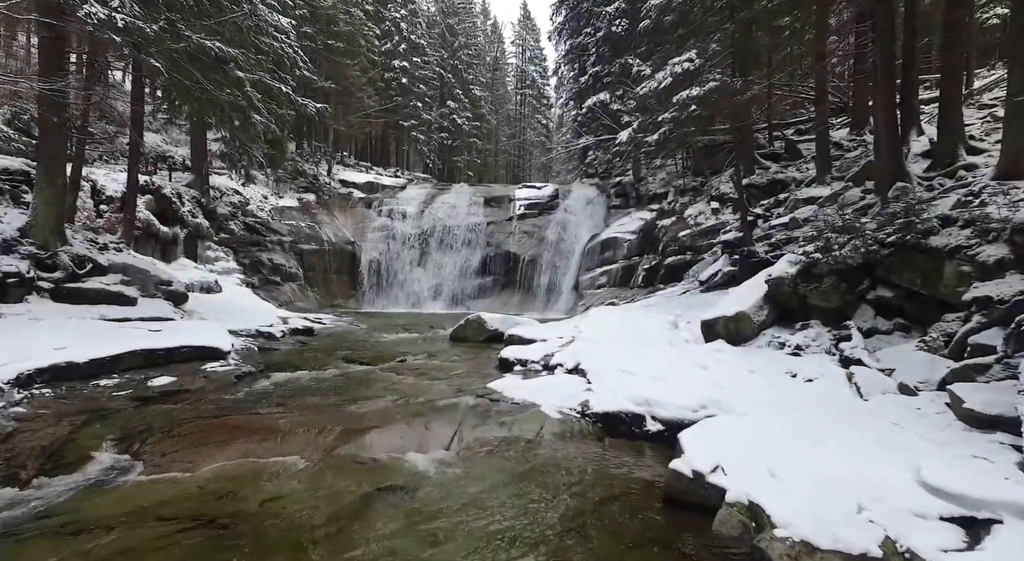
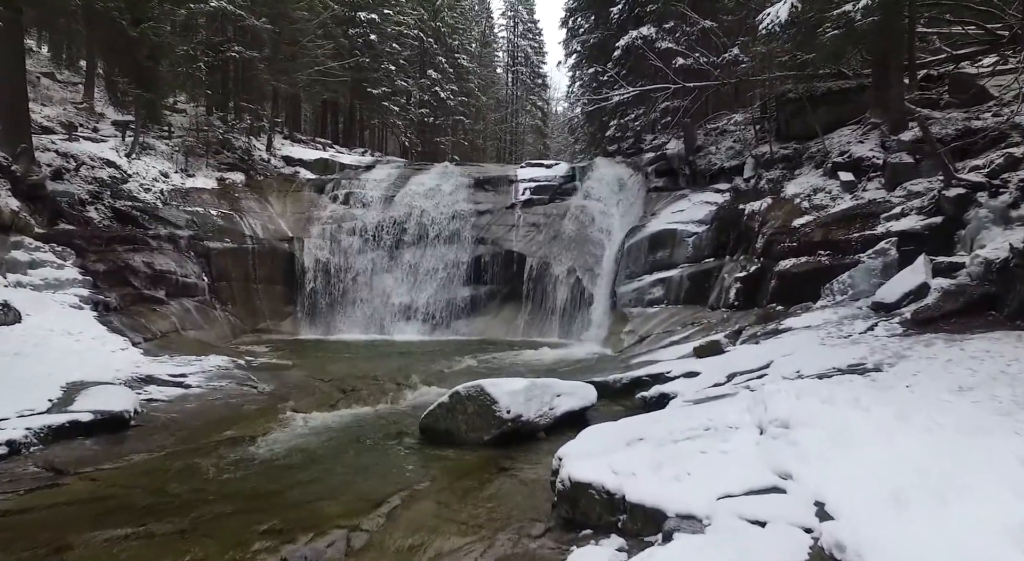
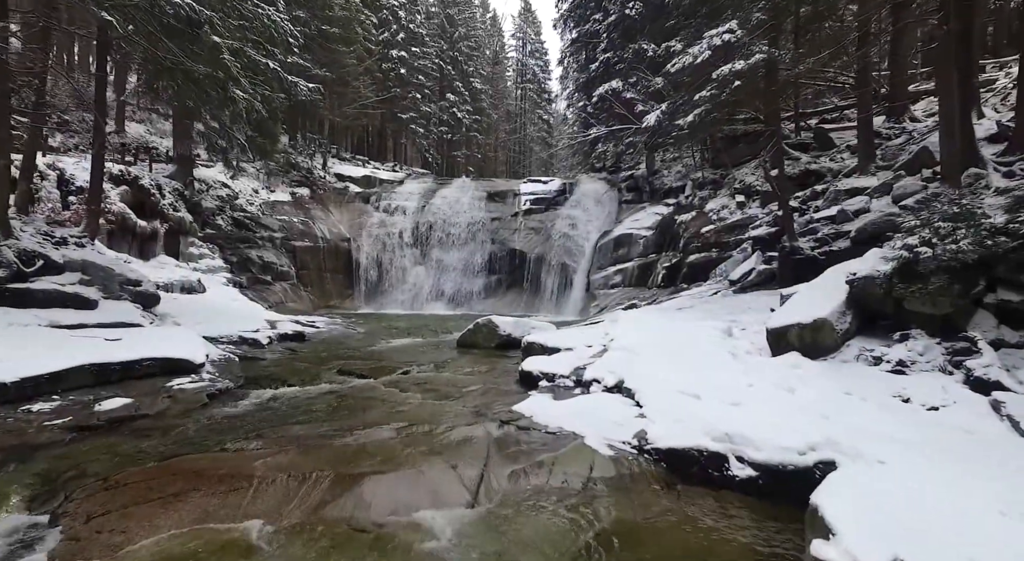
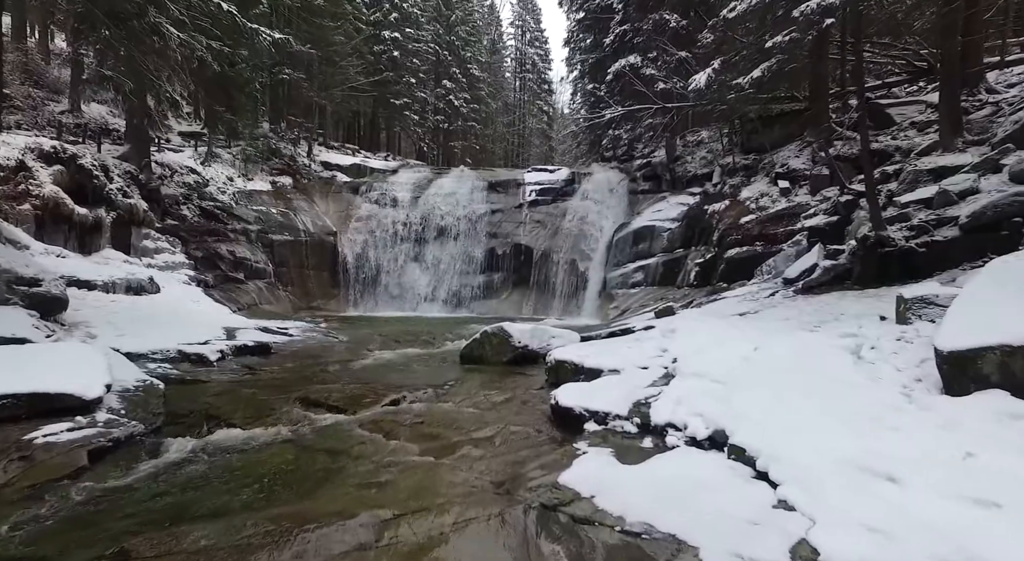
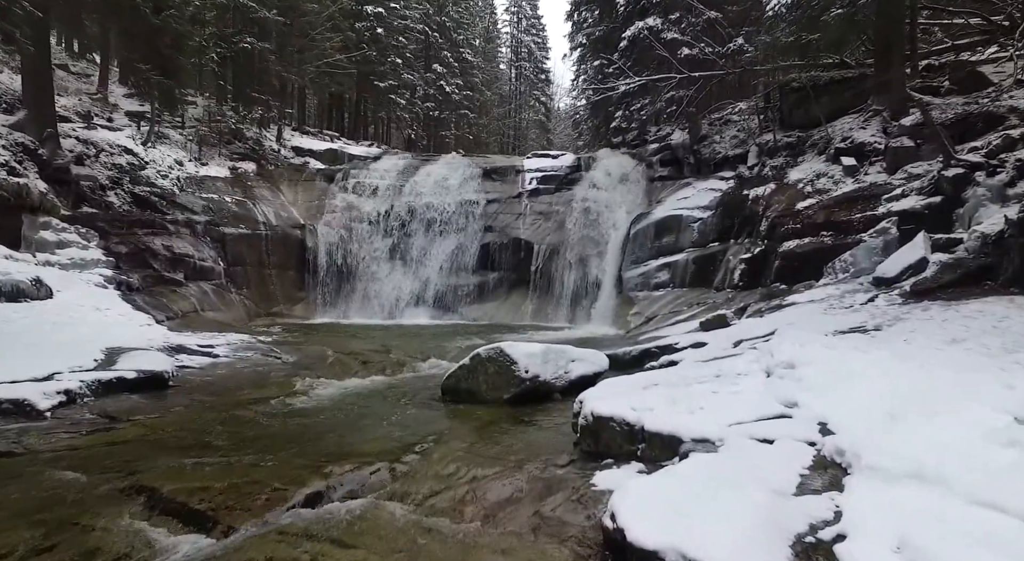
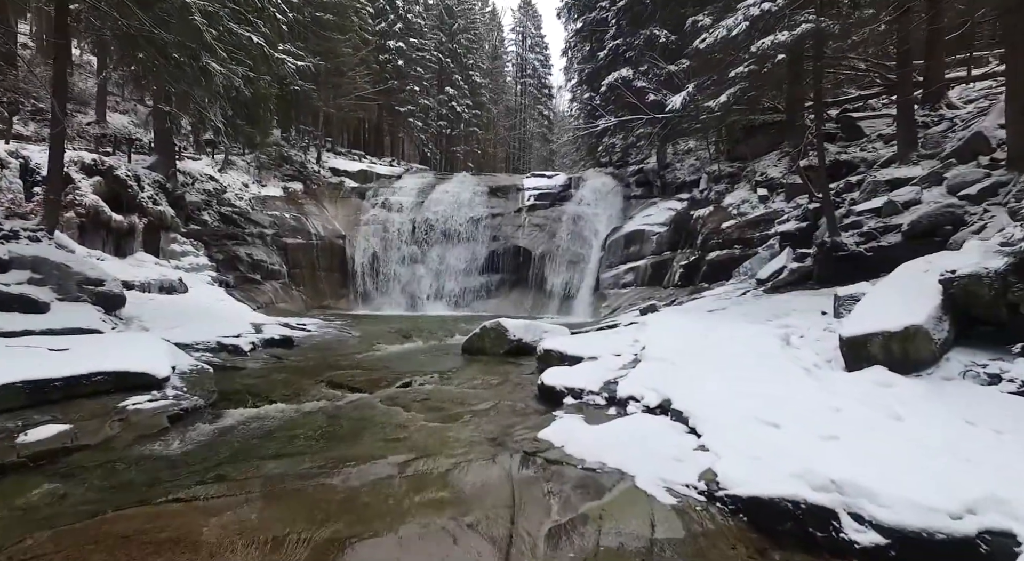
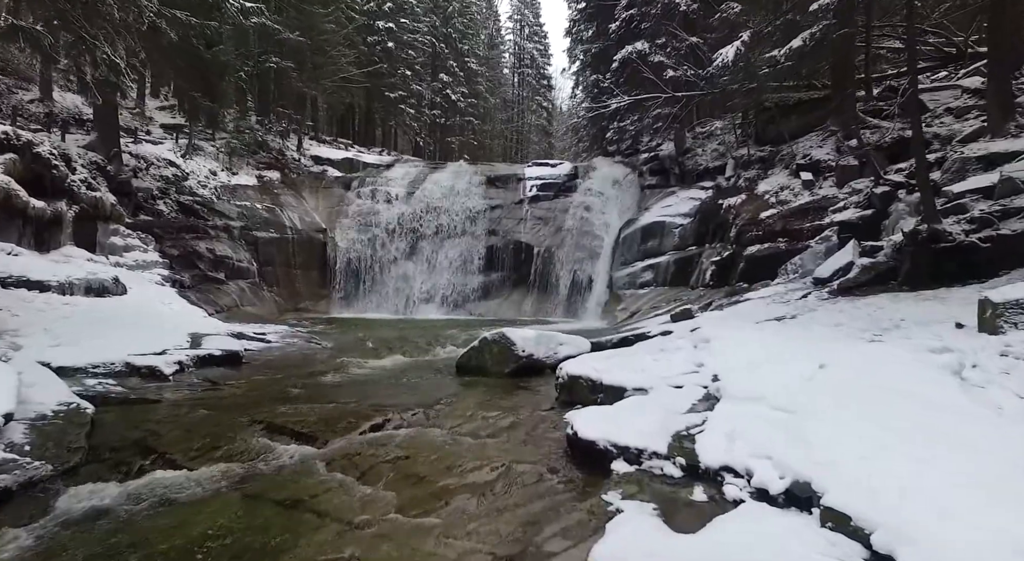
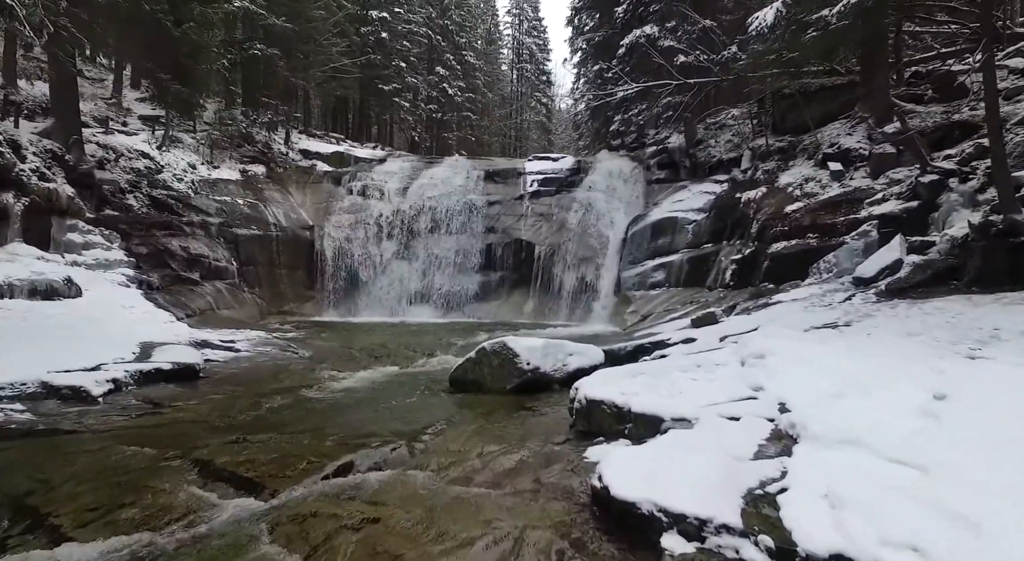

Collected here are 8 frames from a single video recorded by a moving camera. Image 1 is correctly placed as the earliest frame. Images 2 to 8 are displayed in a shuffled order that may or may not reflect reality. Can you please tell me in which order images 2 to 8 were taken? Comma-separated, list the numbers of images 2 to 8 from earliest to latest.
3, 6, 4, 7, 8, 5, 2
